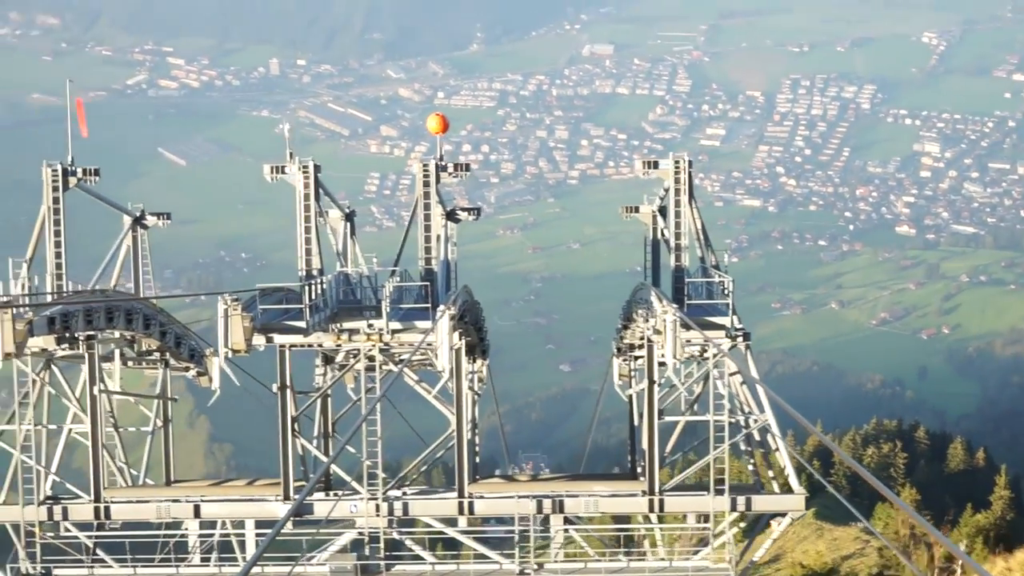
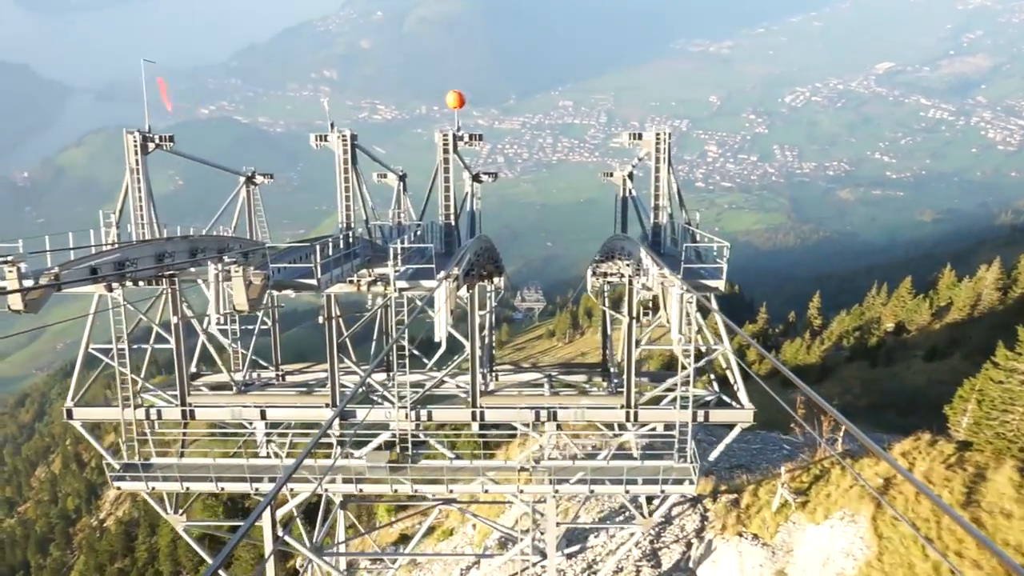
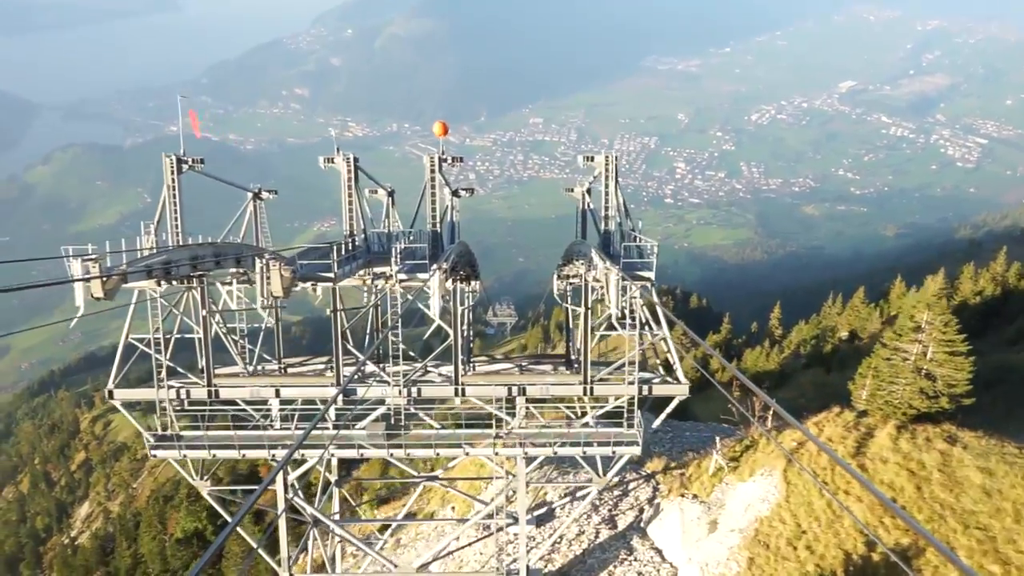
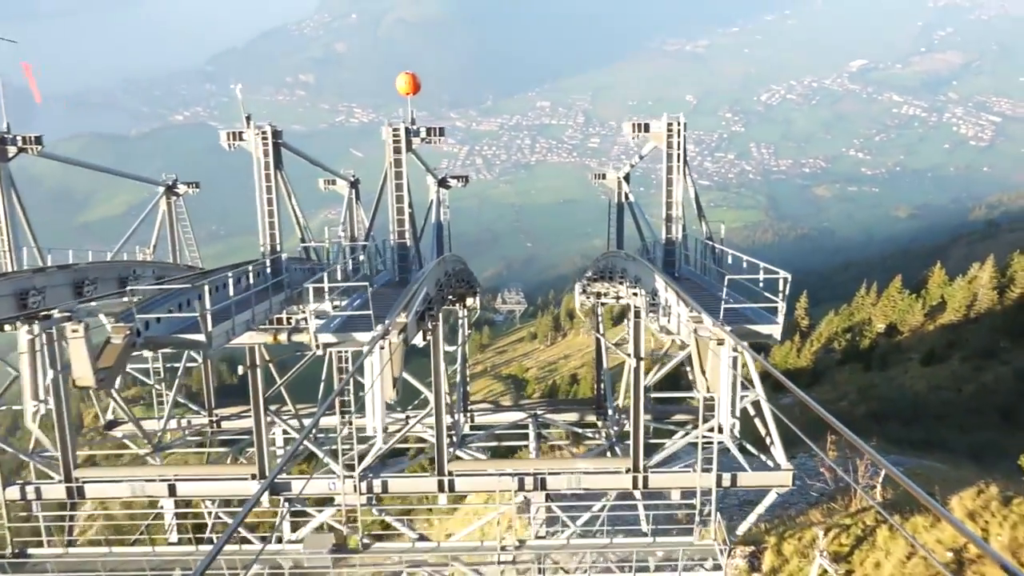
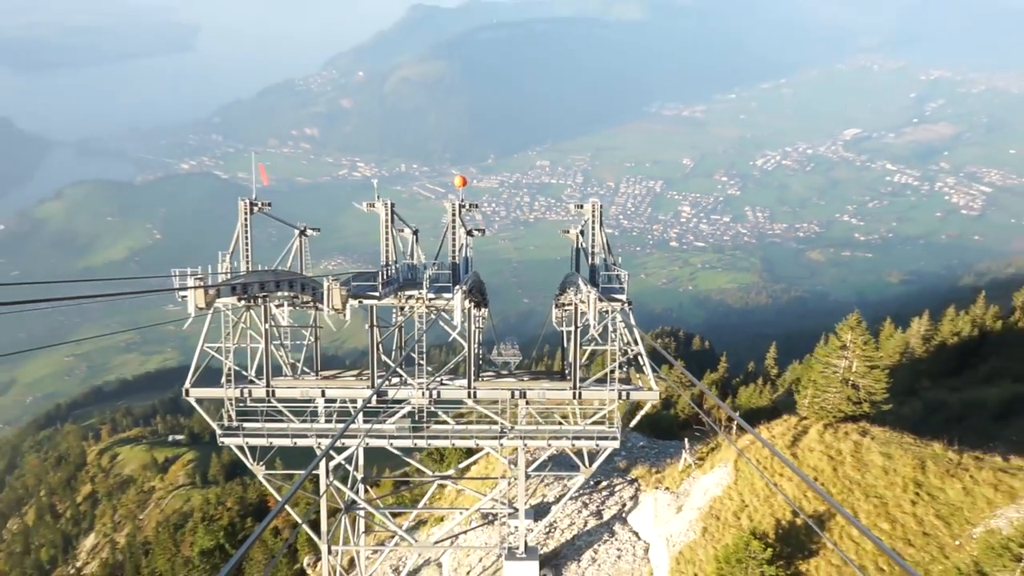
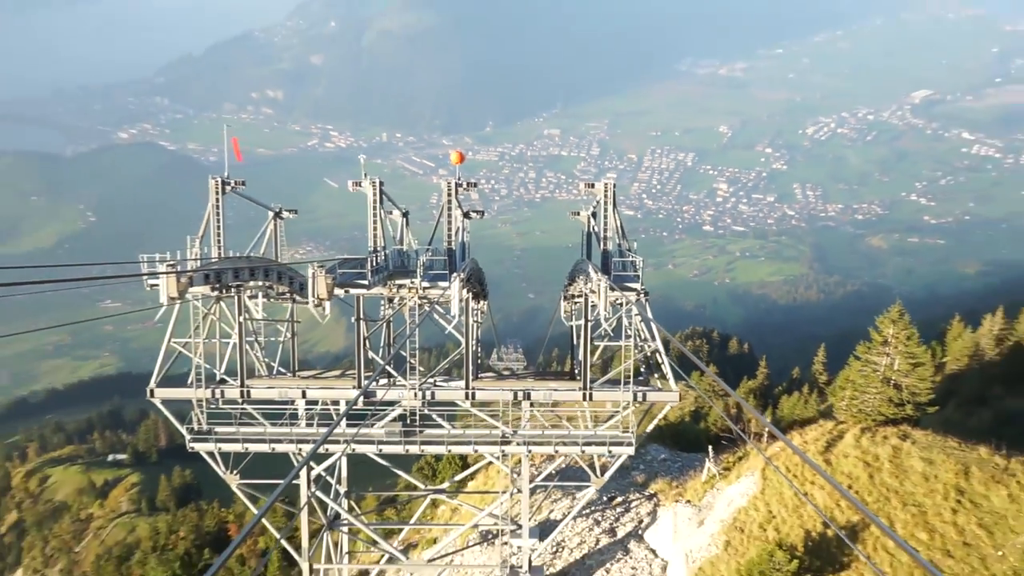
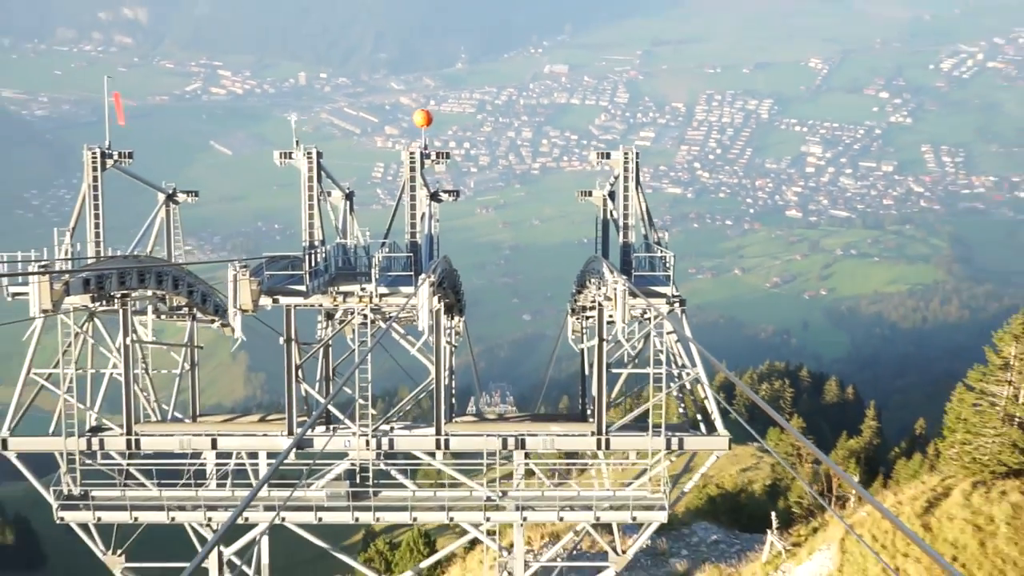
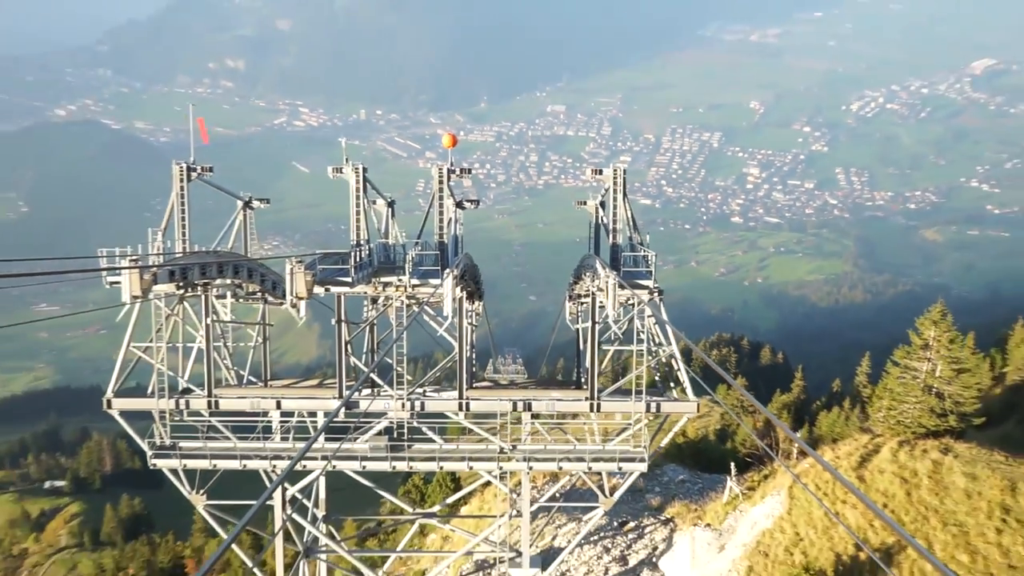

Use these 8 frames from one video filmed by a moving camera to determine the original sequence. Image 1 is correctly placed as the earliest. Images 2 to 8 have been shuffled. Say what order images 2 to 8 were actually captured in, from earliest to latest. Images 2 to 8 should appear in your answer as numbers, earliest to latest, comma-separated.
7, 8, 6, 5, 3, 2, 4
